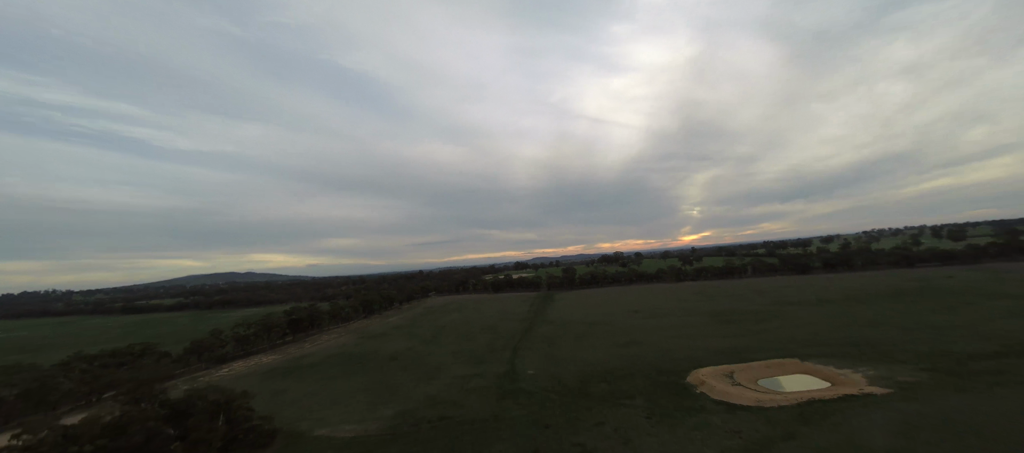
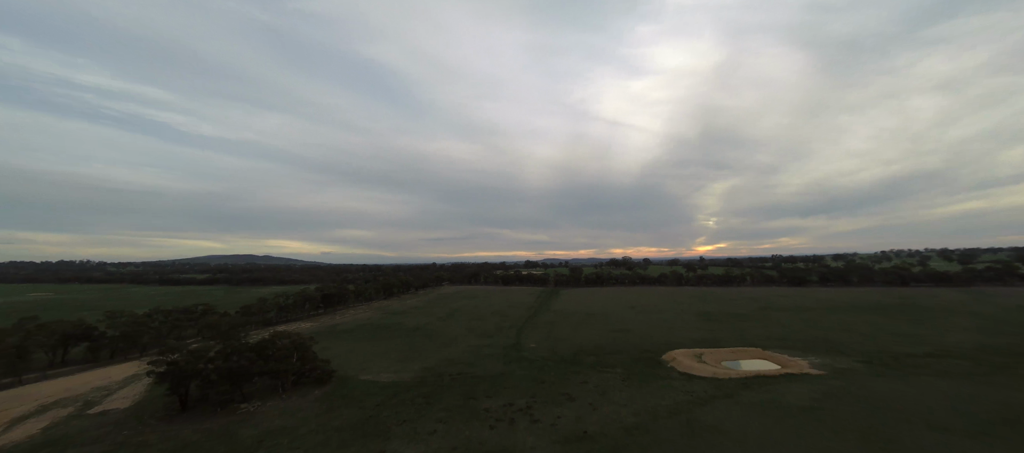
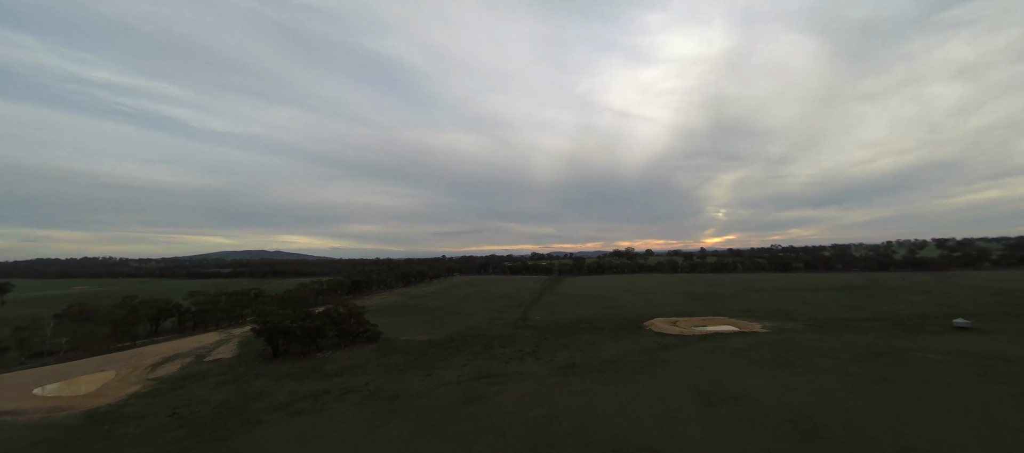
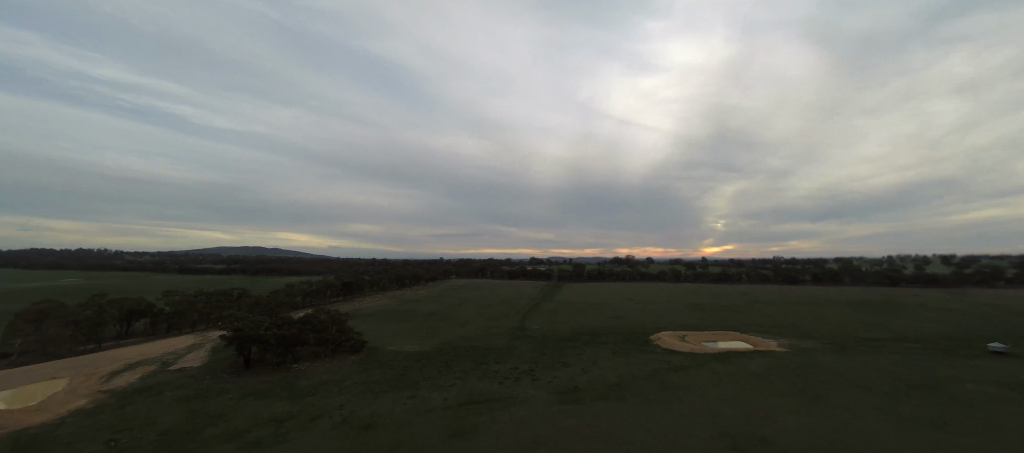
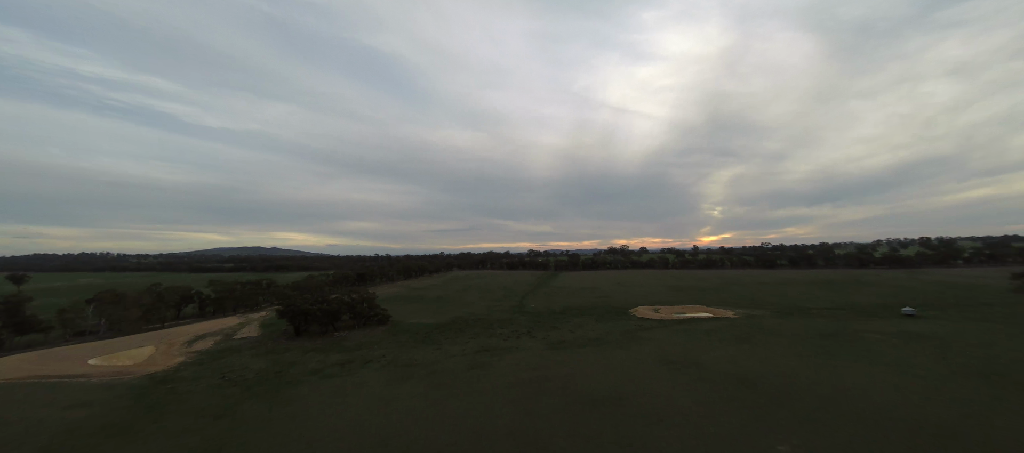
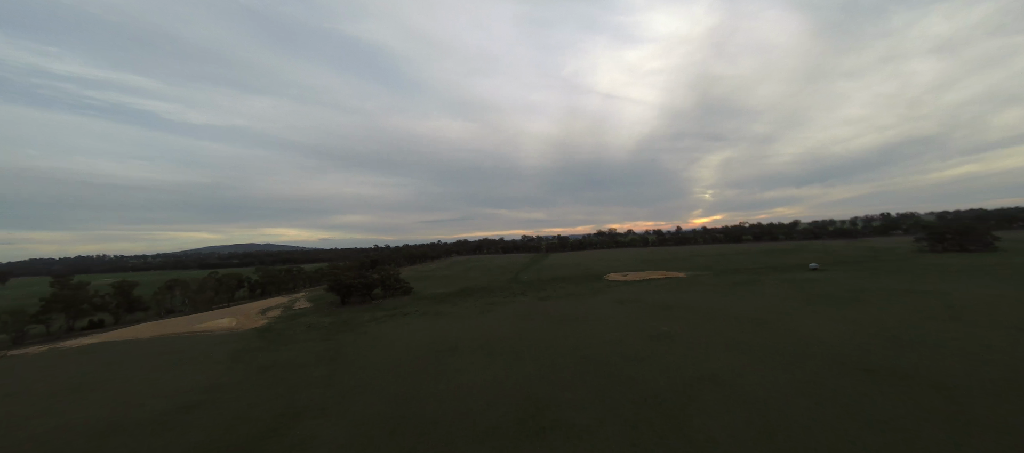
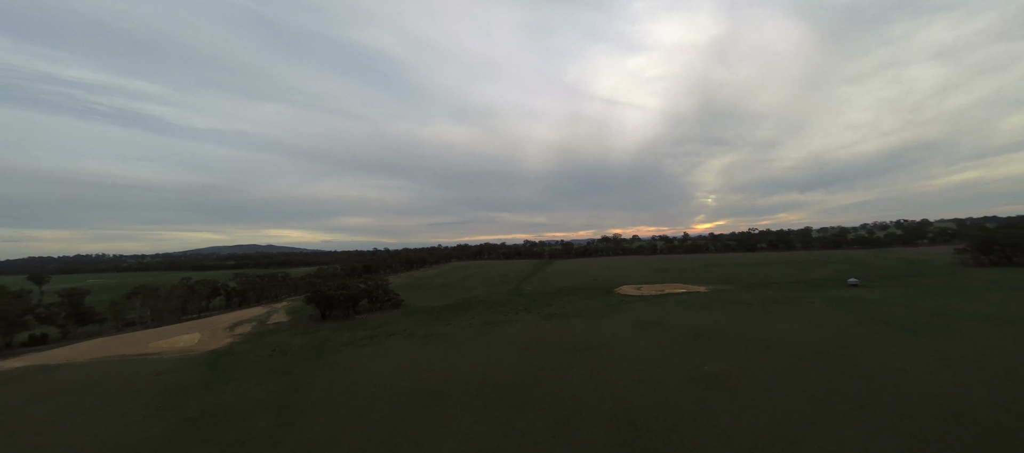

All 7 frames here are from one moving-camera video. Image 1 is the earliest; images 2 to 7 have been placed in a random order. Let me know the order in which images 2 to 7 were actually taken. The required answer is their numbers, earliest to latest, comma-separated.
2, 4, 3, 5, 7, 6
